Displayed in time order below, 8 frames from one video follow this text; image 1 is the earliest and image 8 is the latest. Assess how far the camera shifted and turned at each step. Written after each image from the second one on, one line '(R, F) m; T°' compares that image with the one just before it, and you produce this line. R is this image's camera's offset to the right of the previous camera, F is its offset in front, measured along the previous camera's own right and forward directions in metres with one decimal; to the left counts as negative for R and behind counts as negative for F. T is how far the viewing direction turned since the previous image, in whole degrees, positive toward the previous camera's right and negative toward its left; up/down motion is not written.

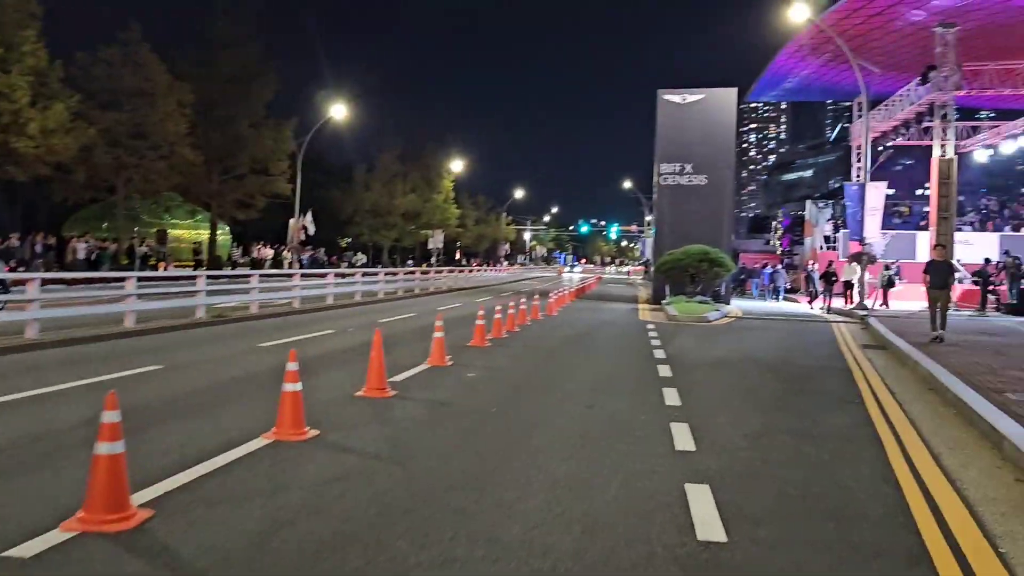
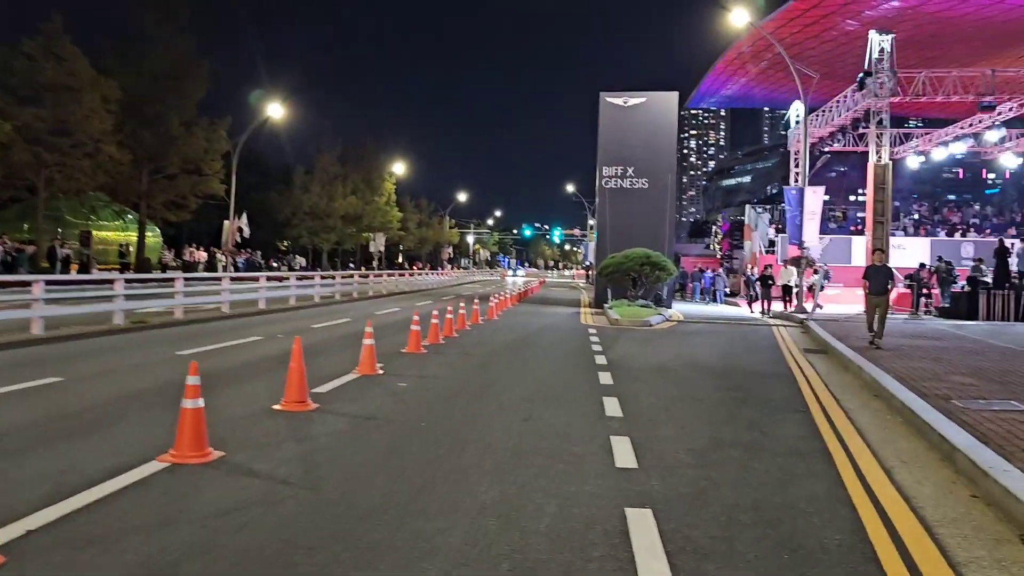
(+0.1, +0.5) m; +4°
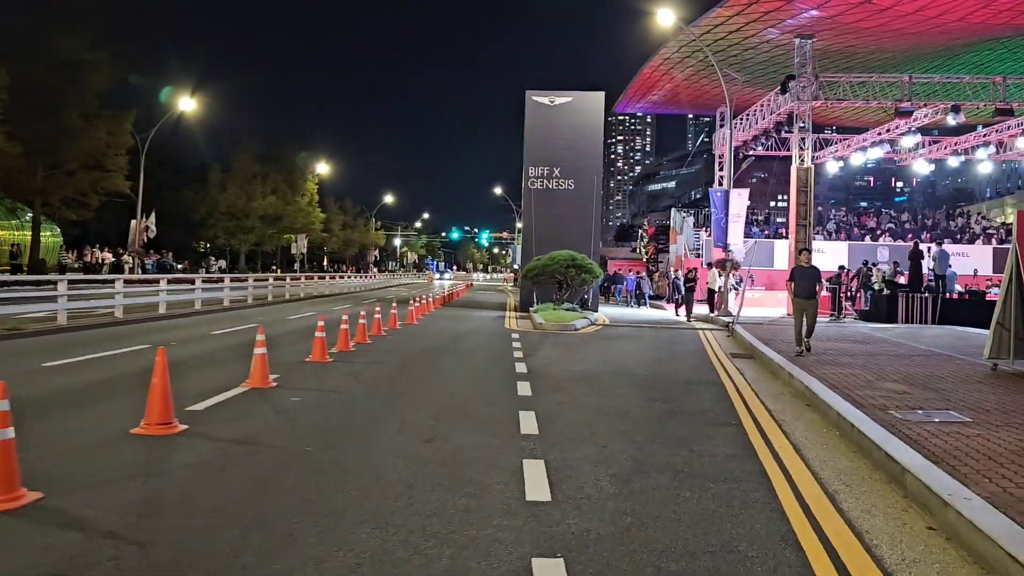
(+0.2, +0.9) m; +5°
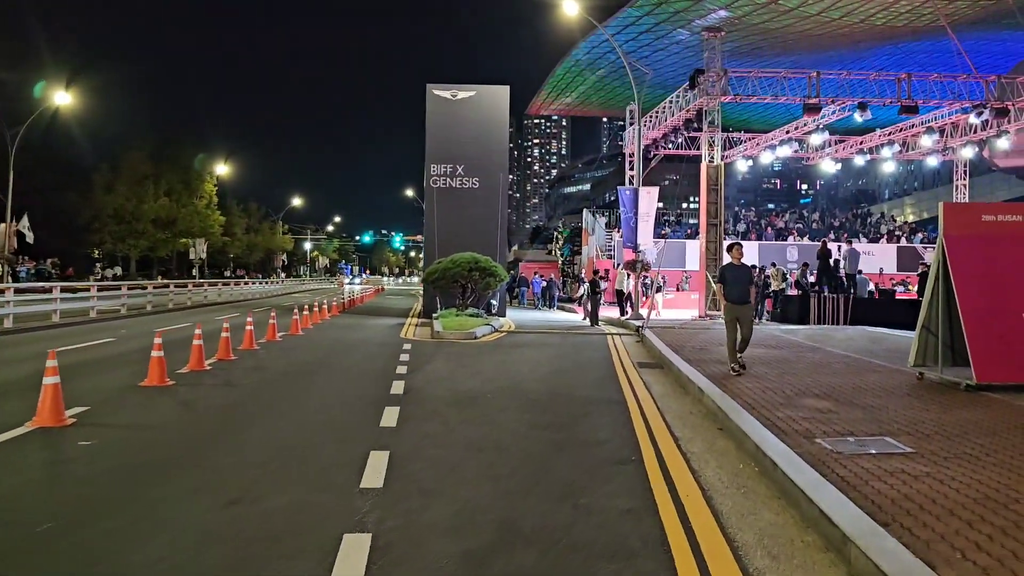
(+0.6, +1.6) m; +6°
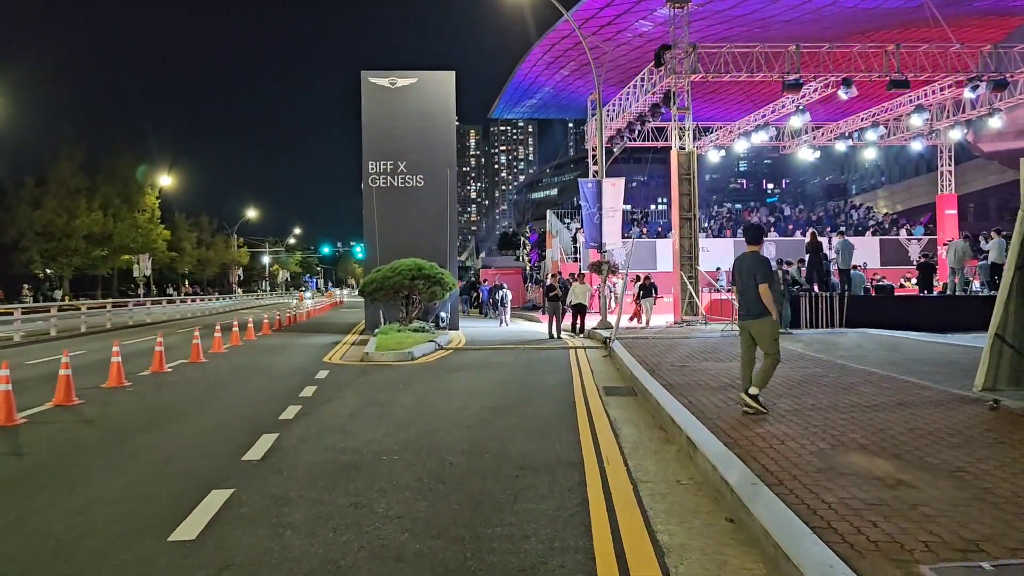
(+0.6, +3.1) m; +2°
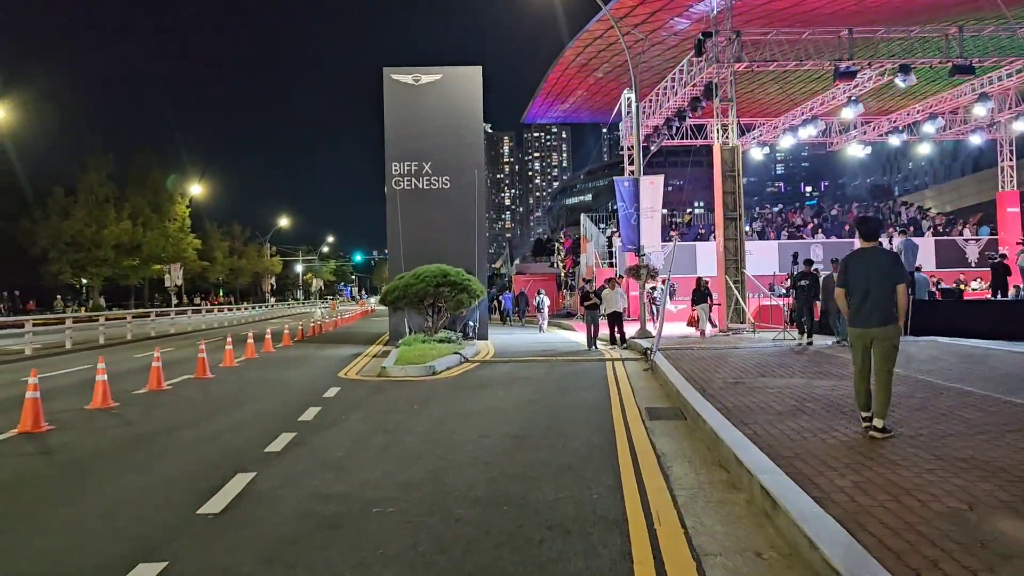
(+0.1, +1.5) m; -2°
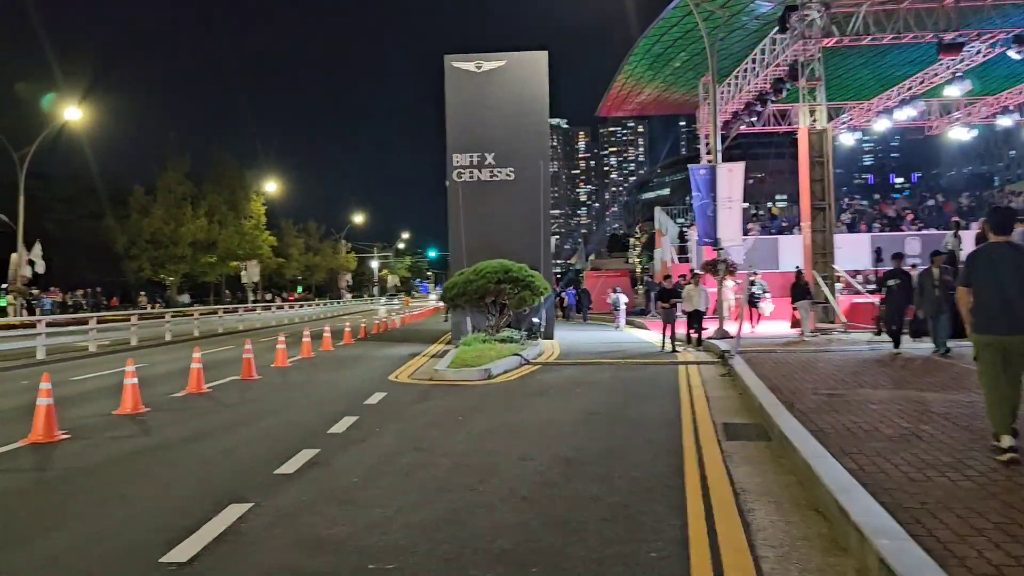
(+0.2, +1.2) m; -5°
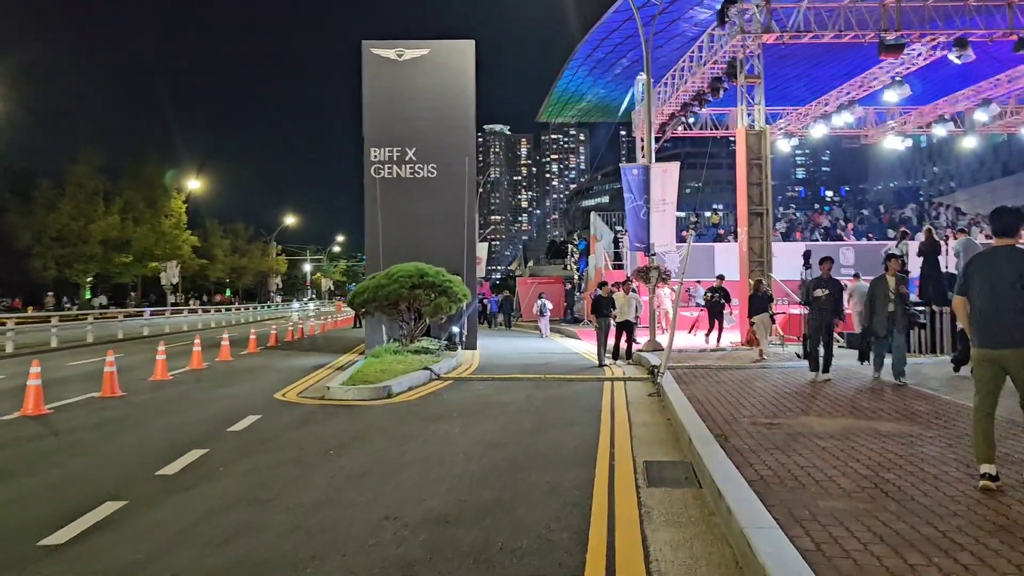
(+0.5, +1.6) m; +4°
